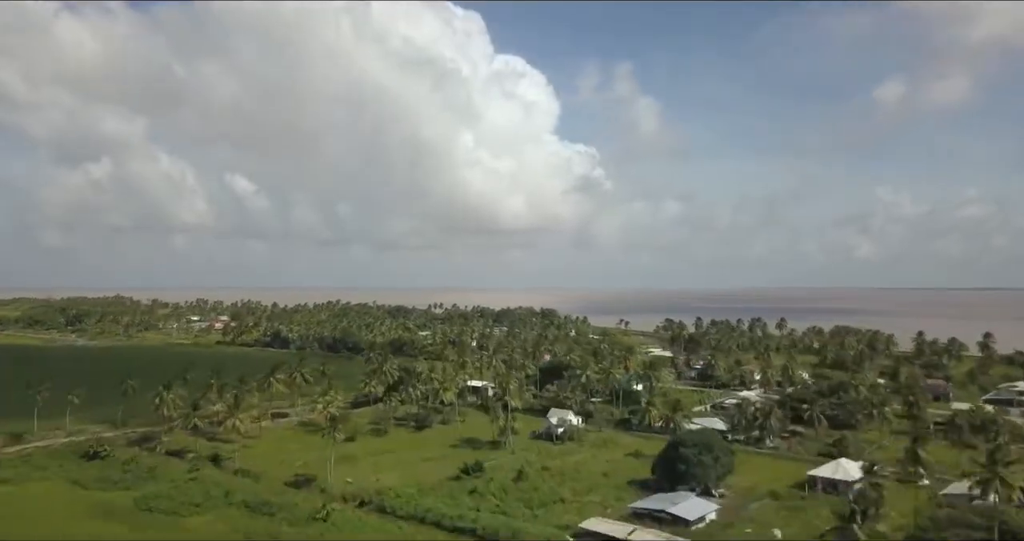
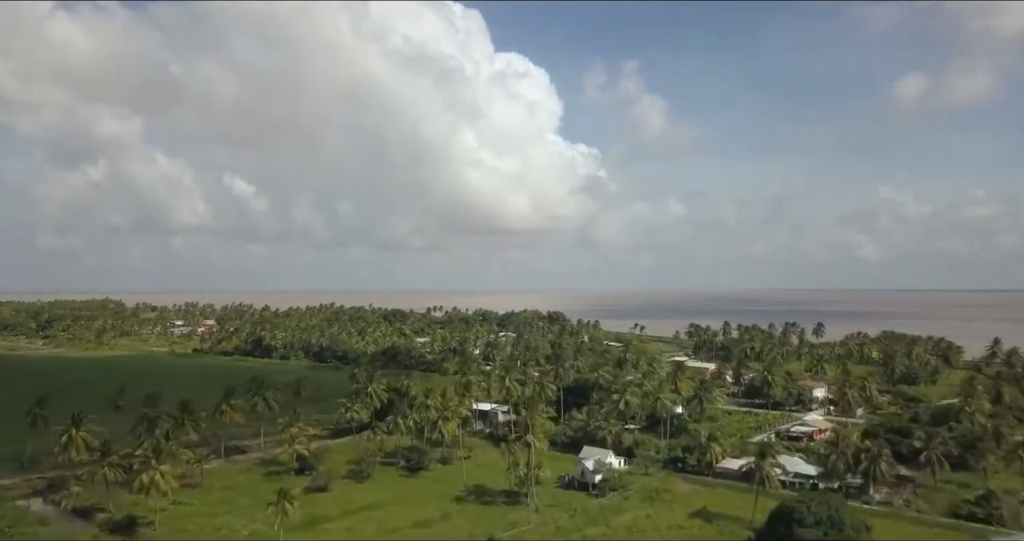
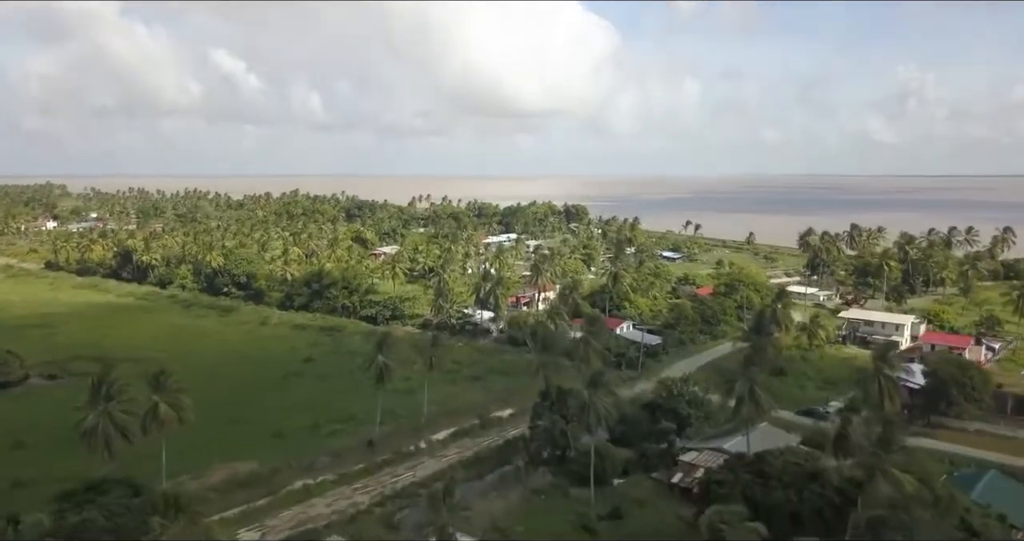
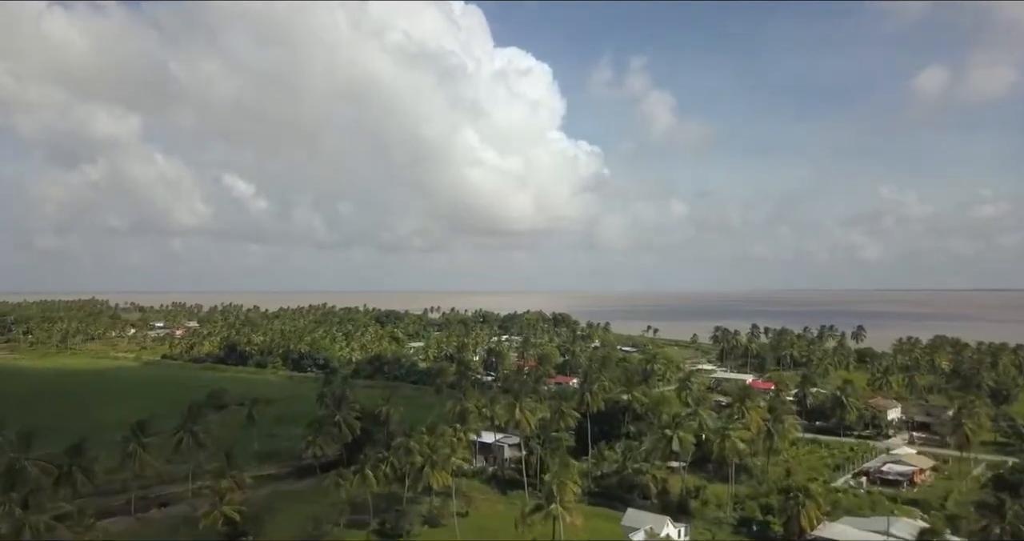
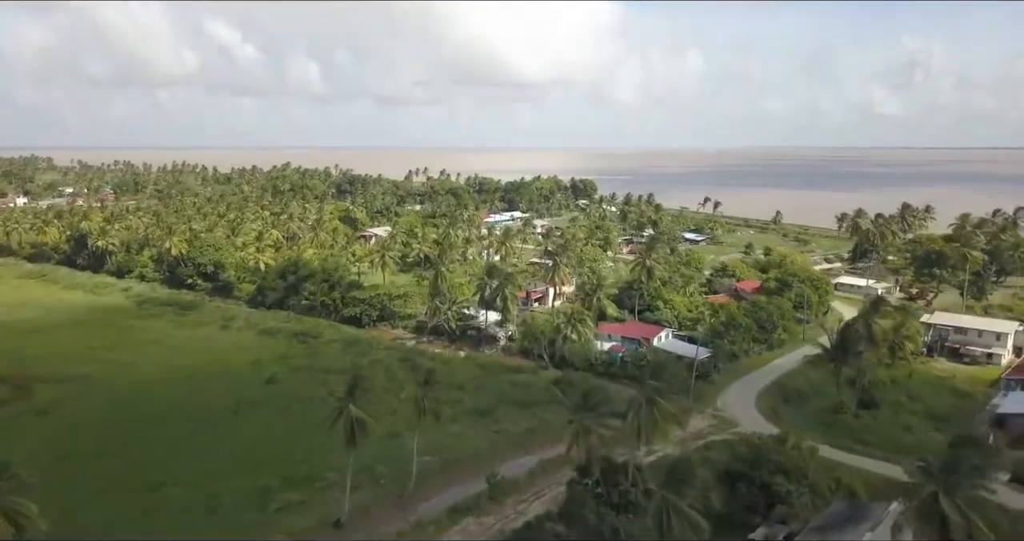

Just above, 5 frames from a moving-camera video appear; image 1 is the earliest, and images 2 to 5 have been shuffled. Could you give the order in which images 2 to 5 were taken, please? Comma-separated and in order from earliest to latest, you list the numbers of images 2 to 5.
2, 4, 3, 5
